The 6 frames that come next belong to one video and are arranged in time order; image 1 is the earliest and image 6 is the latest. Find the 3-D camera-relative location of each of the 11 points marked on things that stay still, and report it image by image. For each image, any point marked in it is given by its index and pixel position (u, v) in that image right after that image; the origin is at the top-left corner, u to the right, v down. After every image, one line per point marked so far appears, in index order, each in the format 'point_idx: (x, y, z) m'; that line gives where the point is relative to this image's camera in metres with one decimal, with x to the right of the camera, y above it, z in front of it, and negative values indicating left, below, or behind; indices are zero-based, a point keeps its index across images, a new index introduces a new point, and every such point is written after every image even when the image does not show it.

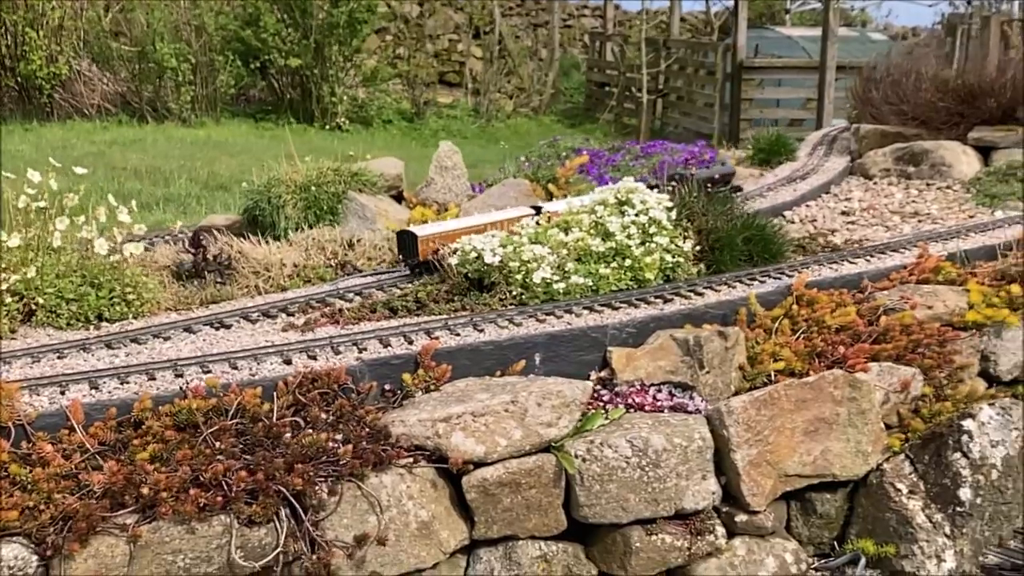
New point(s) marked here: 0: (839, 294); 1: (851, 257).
0: (+1.9, 0.0, +5.9) m
1: (+2.1, +0.2, +6.5) m
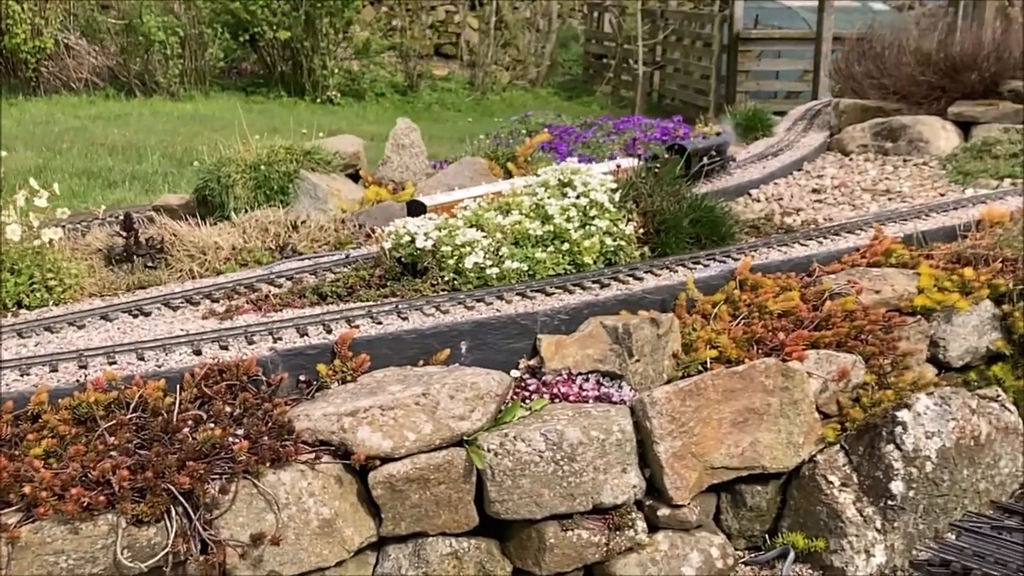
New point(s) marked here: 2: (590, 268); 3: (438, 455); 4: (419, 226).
0: (+1.5, +0.1, +5.7) m
1: (+1.8, +0.3, +6.3) m
2: (+0.4, +0.1, +5.5) m
3: (-0.3, -0.7, +4.1) m
4: (-0.5, +0.3, +5.4) m
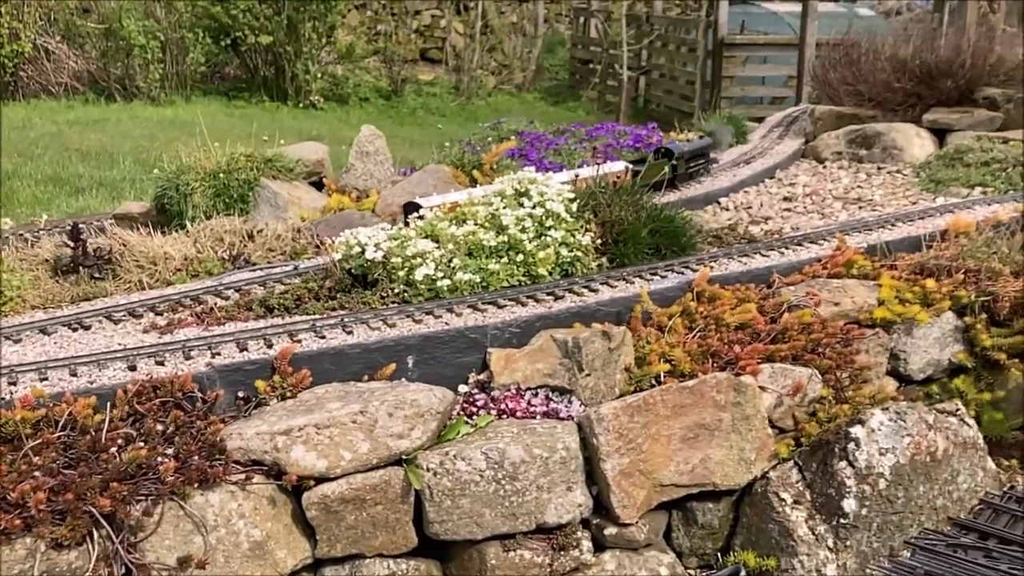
0: (+1.3, 0.0, +5.6) m
1: (+1.5, +0.2, +6.2) m
2: (+0.2, 0.0, +5.4) m
3: (-0.5, -0.7, +4.0) m
4: (-0.7, +0.3, +5.3) m
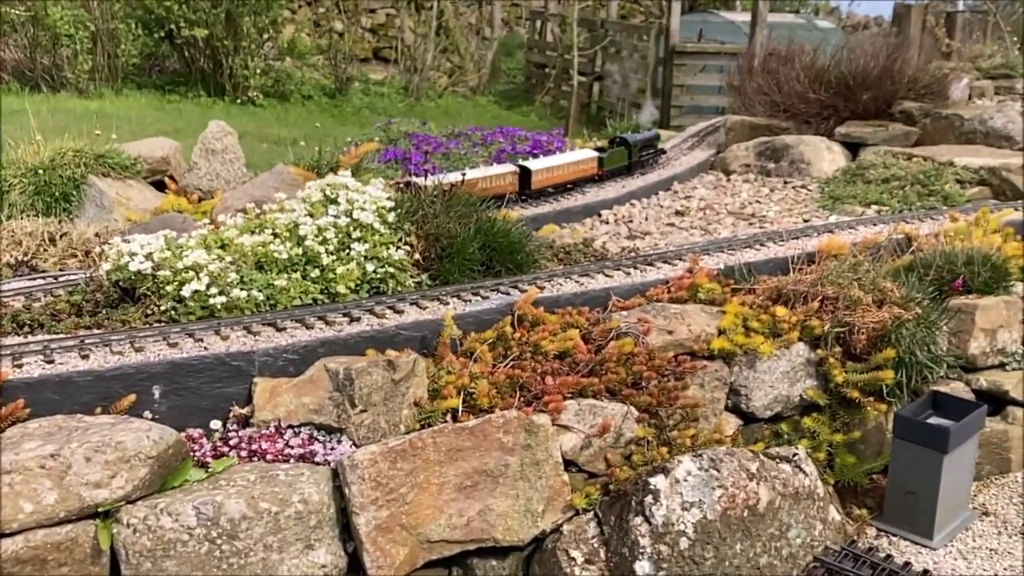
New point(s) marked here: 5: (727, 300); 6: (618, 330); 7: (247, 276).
0: (+0.3, -0.1, +5.0) m
1: (+0.5, +0.1, +5.7) m
2: (-0.8, -0.1, +4.8) m
3: (-1.5, -0.8, +3.4) m
4: (-1.7, +0.2, +4.7) m
5: (+1.1, -0.1, +5.3) m
6: (+0.5, -0.2, +4.9) m
7: (-1.2, +0.1, +4.7) m
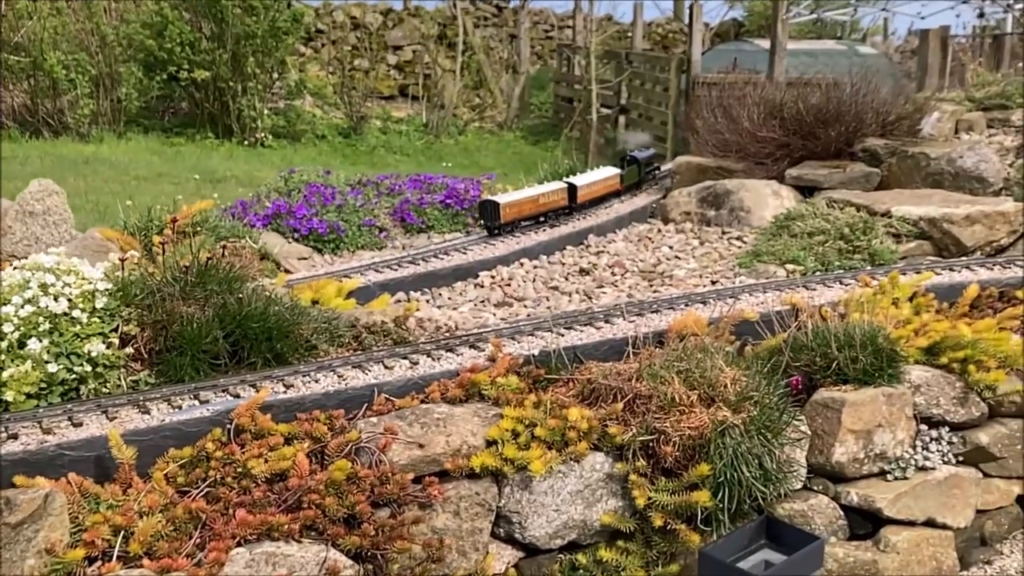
0: (-0.8, -0.5, +4.1) m
1: (-0.5, -0.3, +4.7) m
2: (-1.9, -0.5, +4.0) m
3: (-2.7, -1.2, +2.6) m
4: (-2.8, -0.2, +4.0) m
5: (0.0, -0.5, +4.3) m
6: (-0.6, -0.6, +4.0) m
7: (-2.4, -0.4, +3.9) m
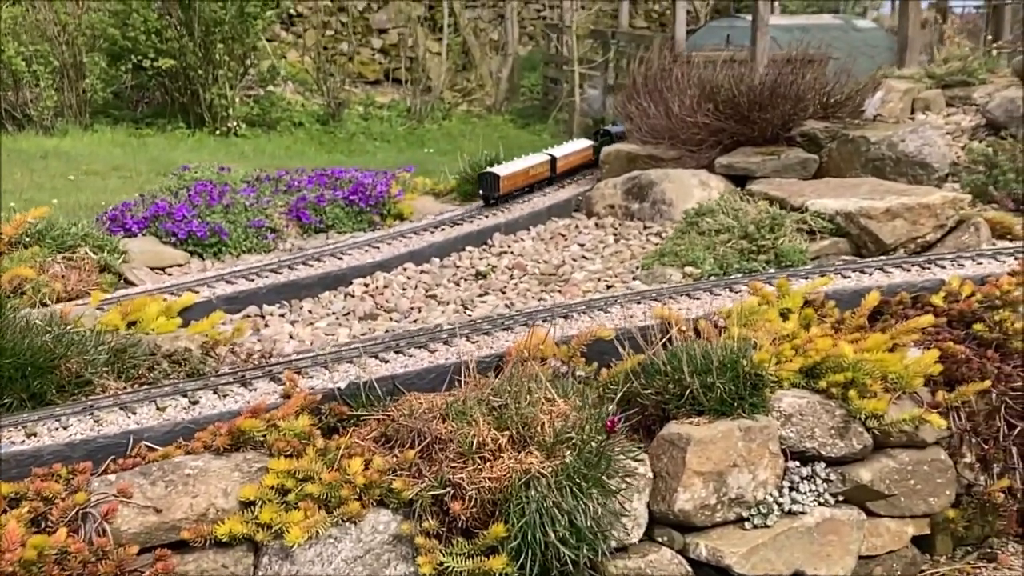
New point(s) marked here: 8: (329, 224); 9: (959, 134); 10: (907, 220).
0: (-1.6, -0.7, +3.5) m
1: (-1.3, -0.4, +4.1) m
2: (-2.7, -0.6, +3.4) m
3: (-3.5, -1.4, +2.0) m
4: (-3.7, -0.4, +3.4) m
5: (-0.8, -0.6, +3.7) m
6: (-1.4, -0.7, +3.4) m
7: (-3.2, -0.5, +3.3) m
8: (-1.5, +0.5, +8.2) m
9: (+3.9, +1.4, +9.0) m
10: (+2.4, +0.4, +6.2) m
